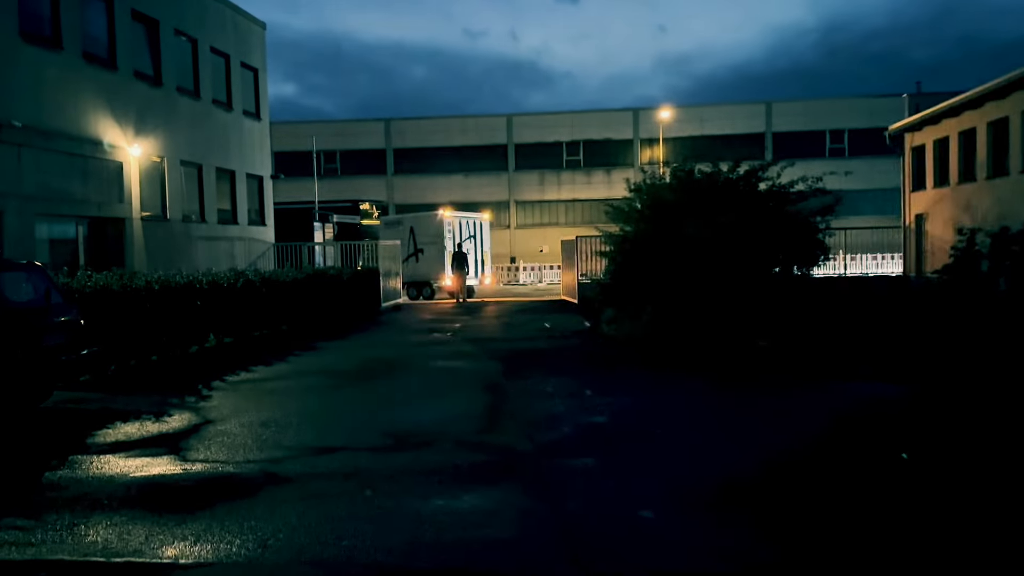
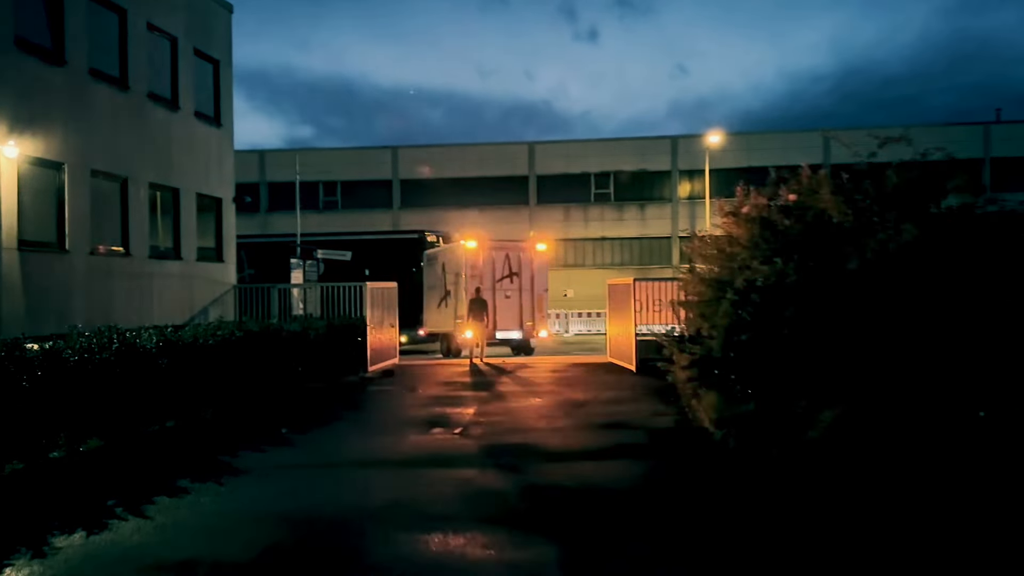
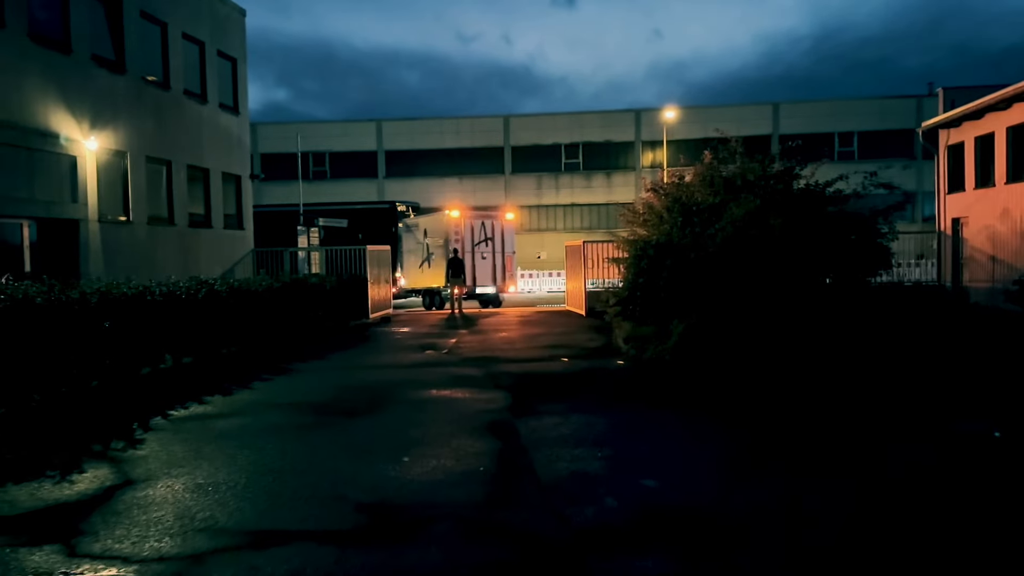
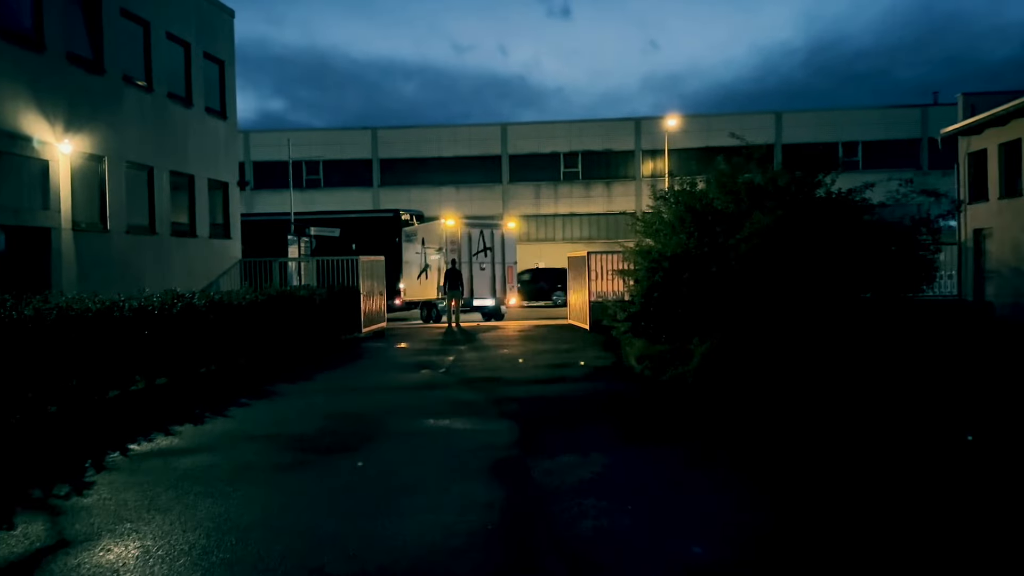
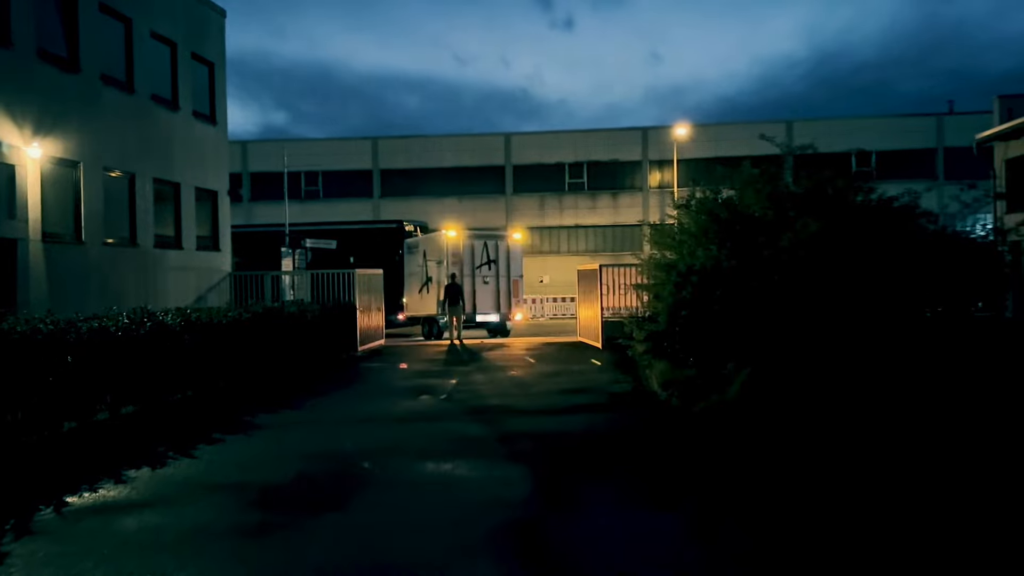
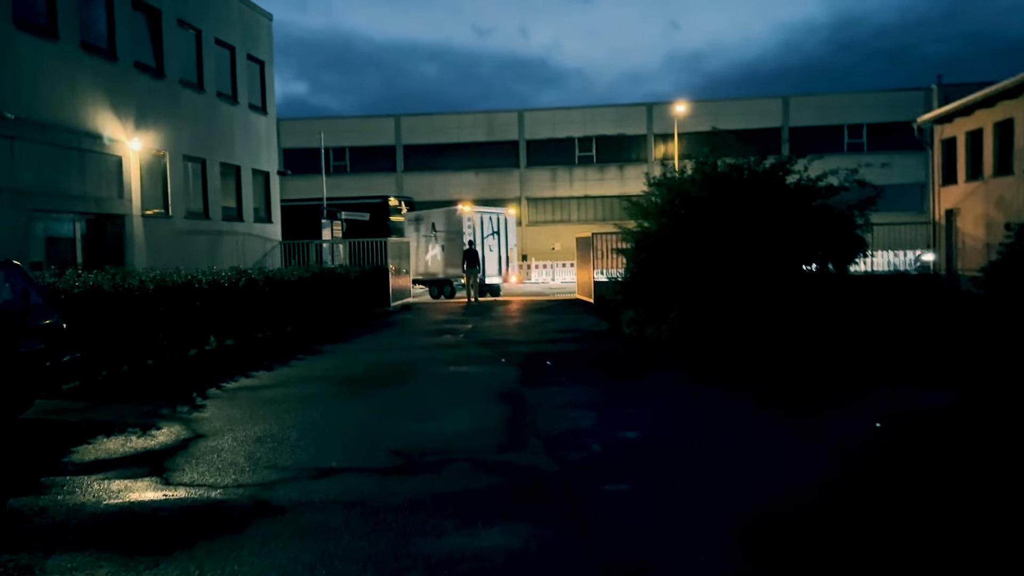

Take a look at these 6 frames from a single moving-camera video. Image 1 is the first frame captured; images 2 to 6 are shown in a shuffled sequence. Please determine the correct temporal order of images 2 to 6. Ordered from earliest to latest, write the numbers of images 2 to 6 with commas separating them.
6, 3, 4, 5, 2
